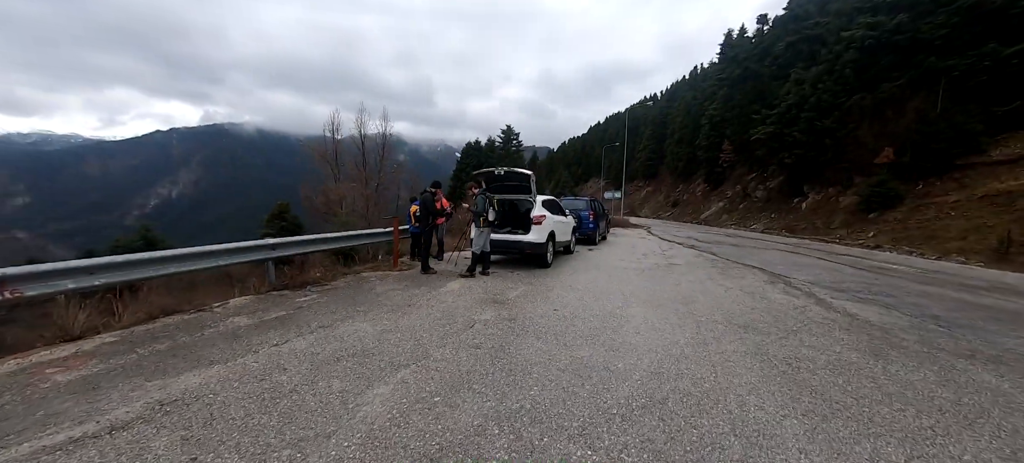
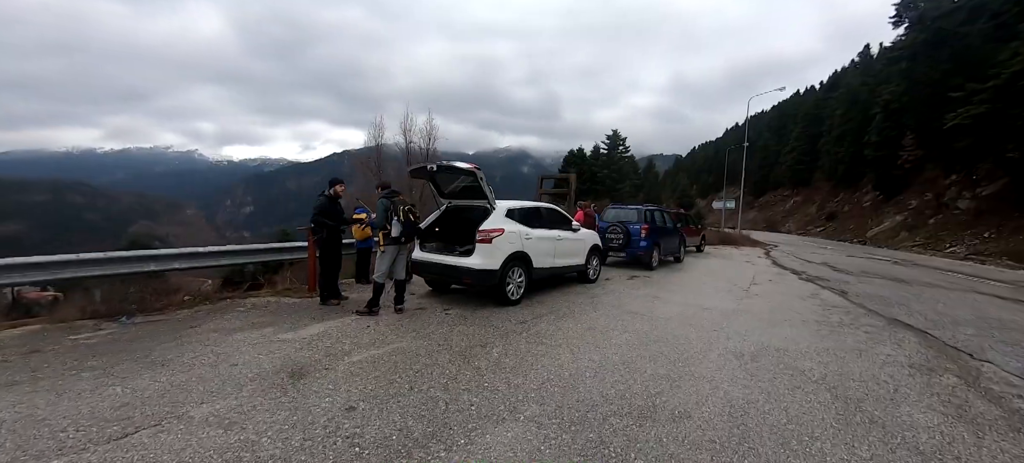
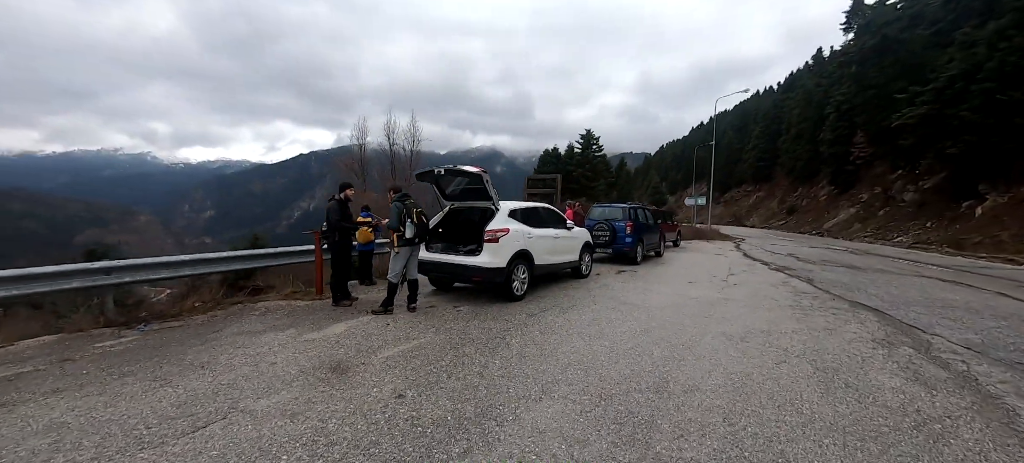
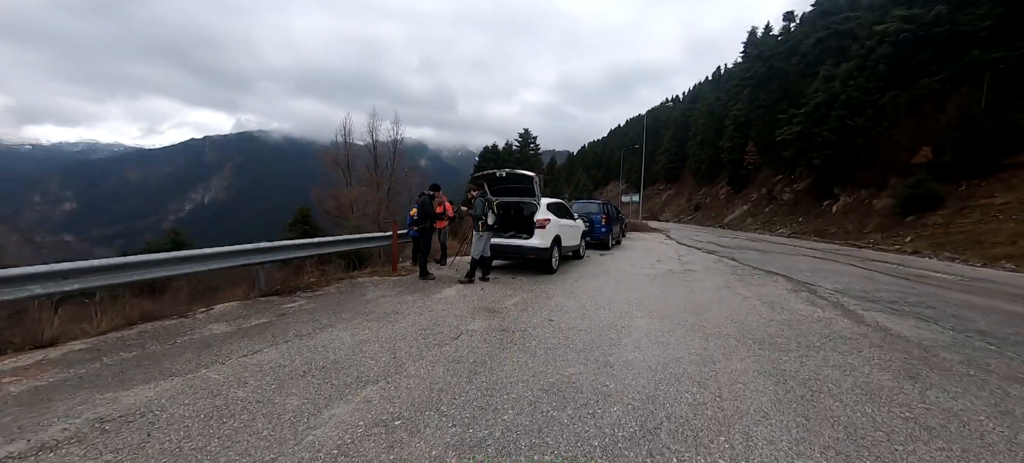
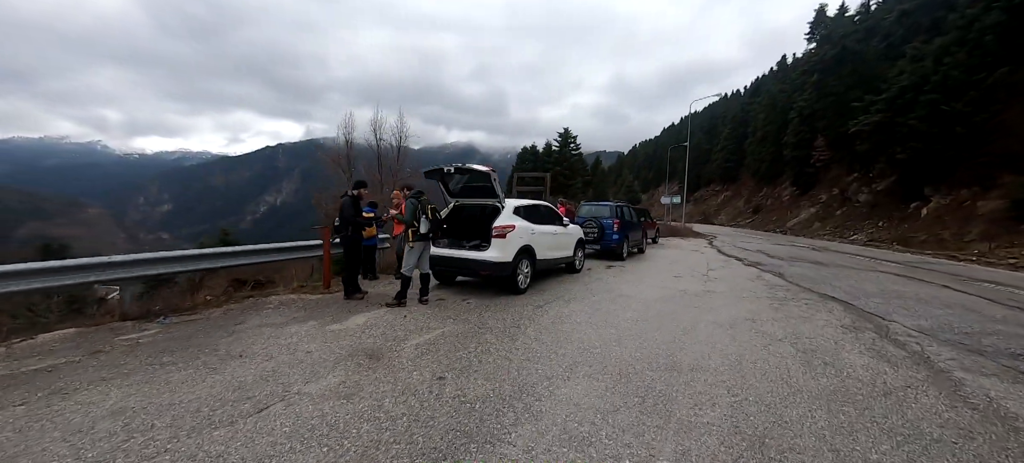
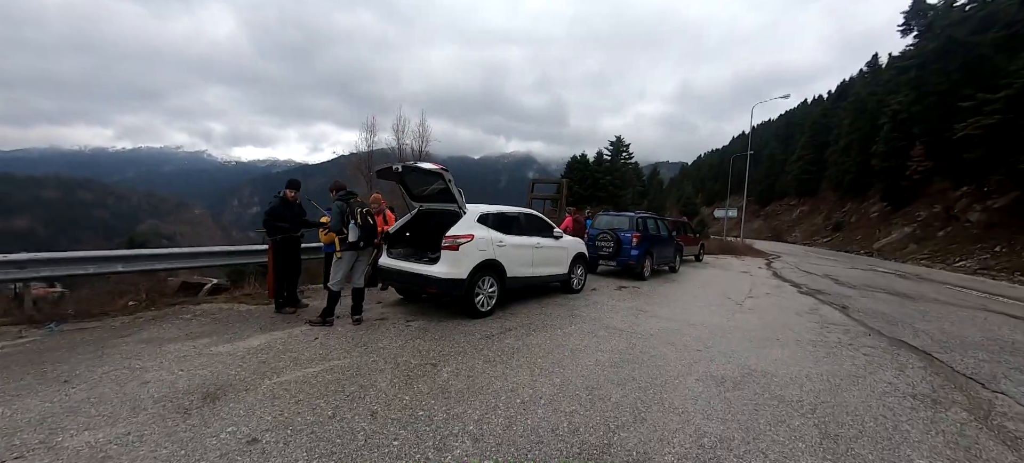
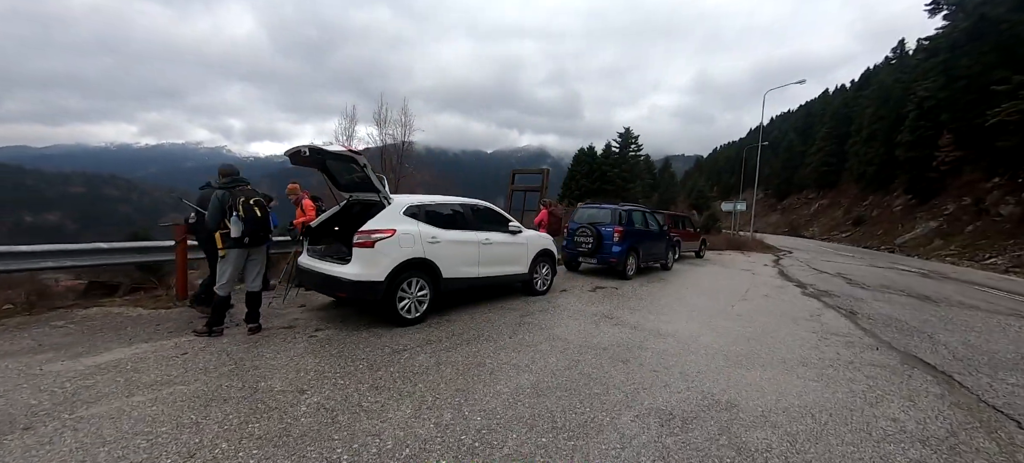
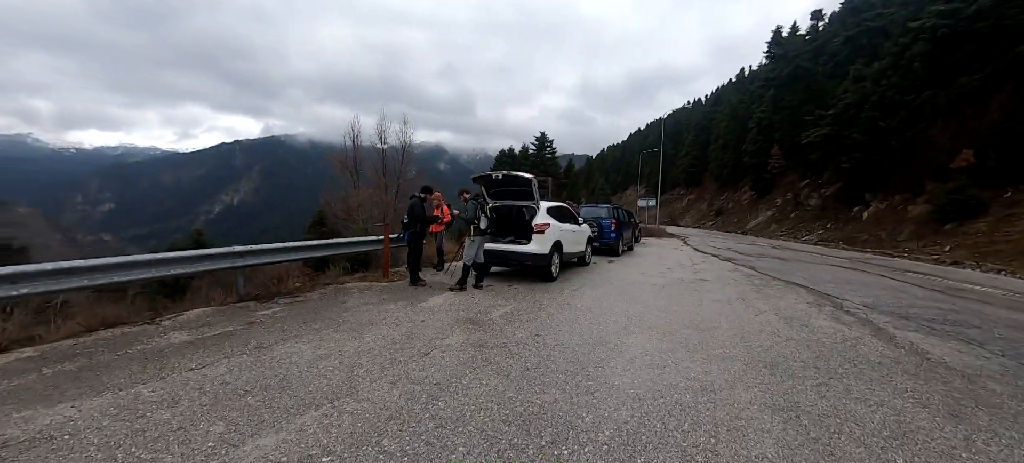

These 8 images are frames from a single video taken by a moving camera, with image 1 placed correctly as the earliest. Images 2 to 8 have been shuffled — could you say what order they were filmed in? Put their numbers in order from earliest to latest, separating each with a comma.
4, 8, 5, 3, 2, 6, 7
